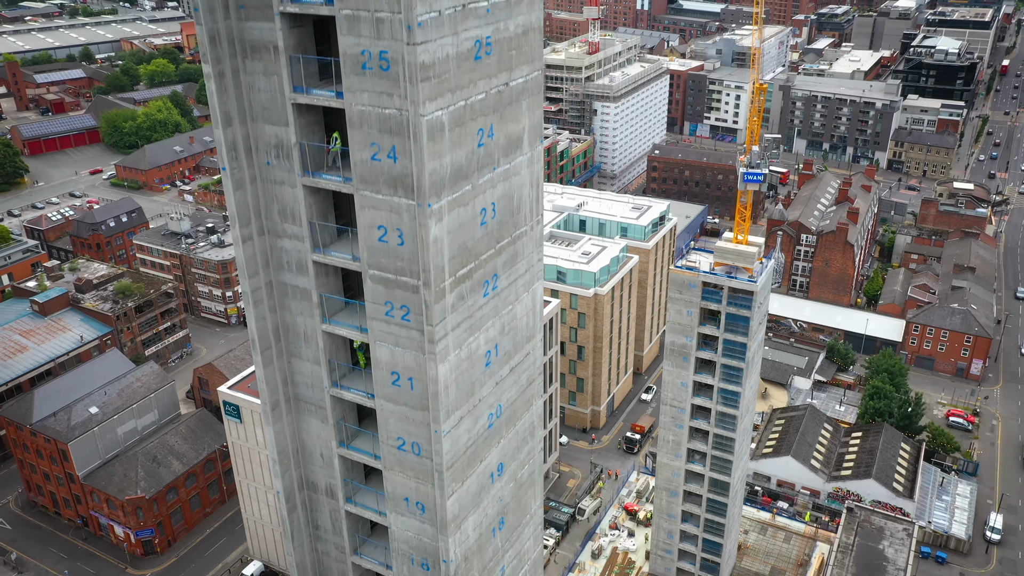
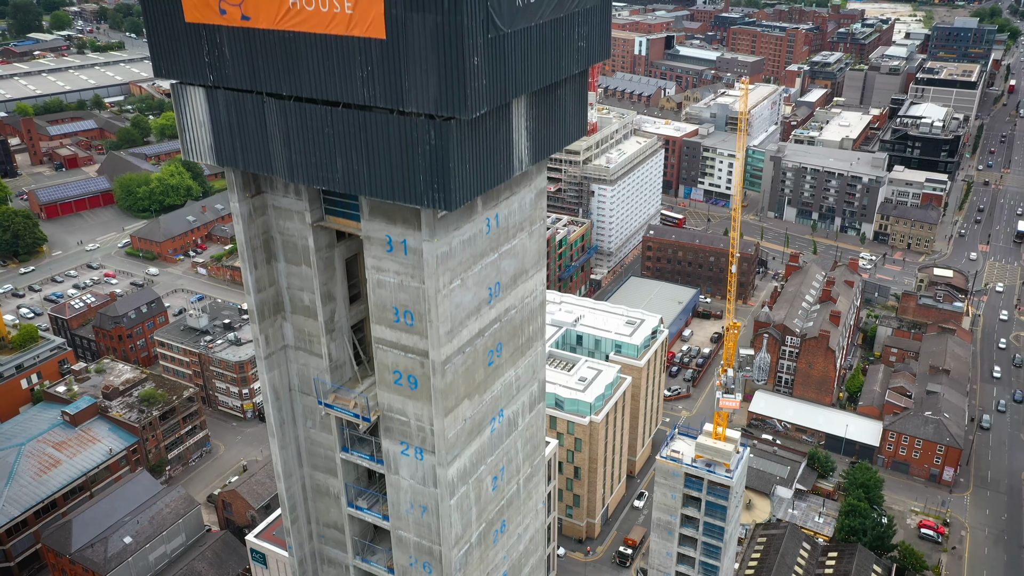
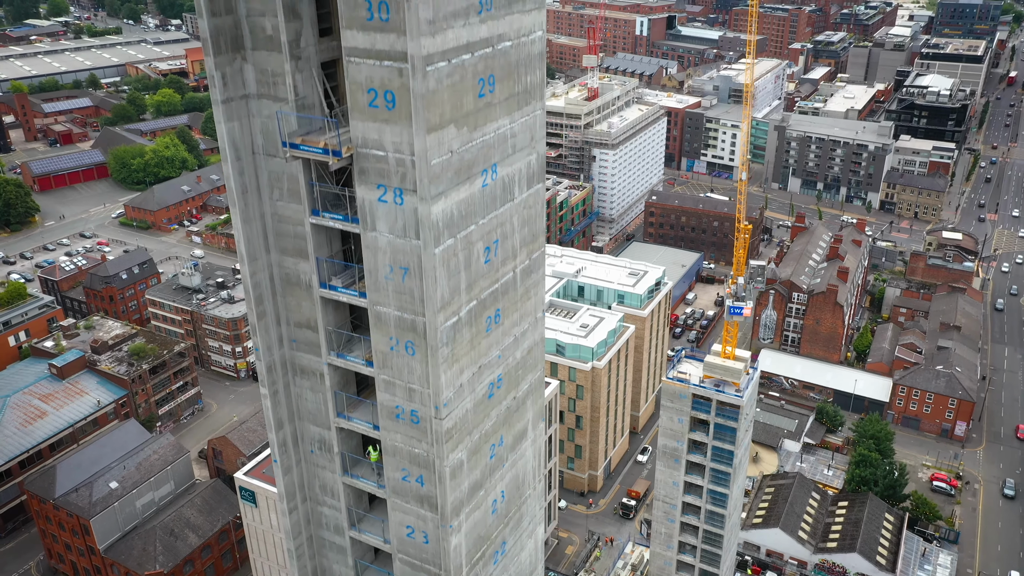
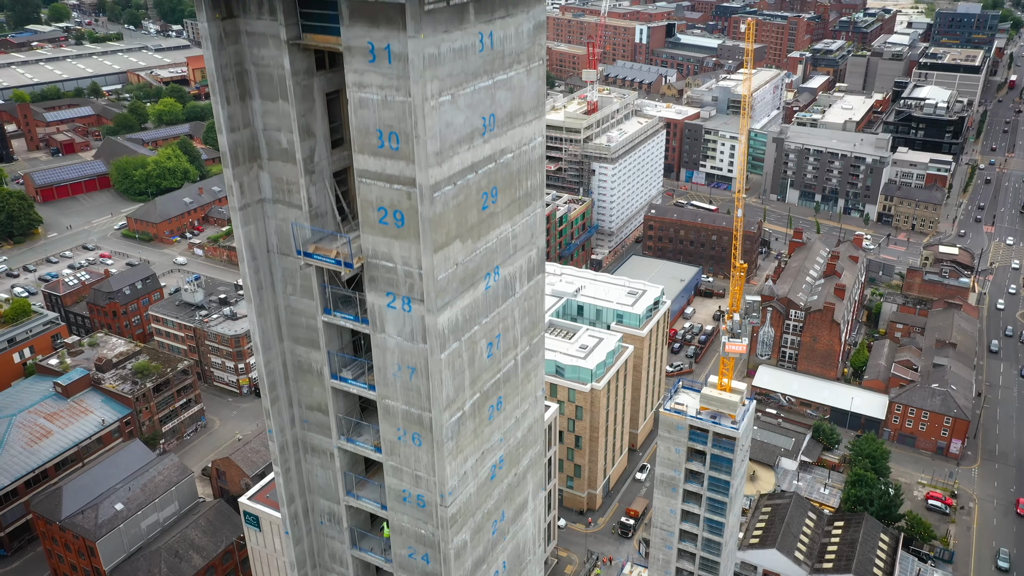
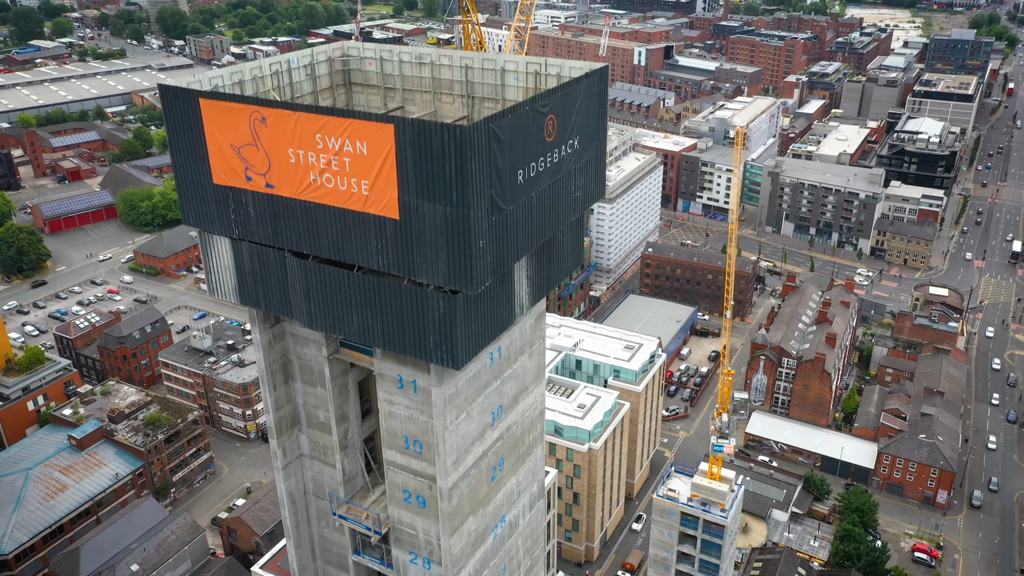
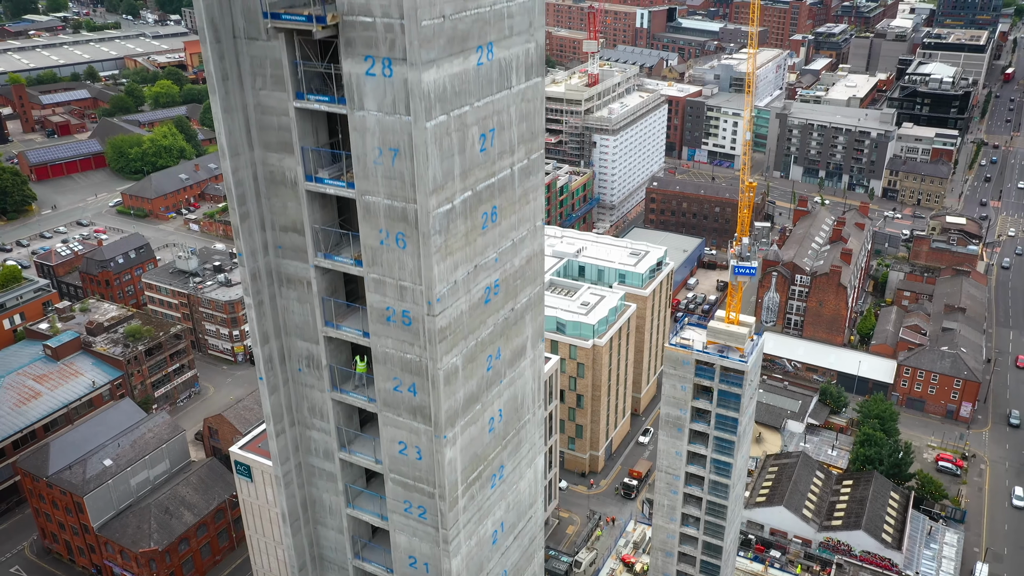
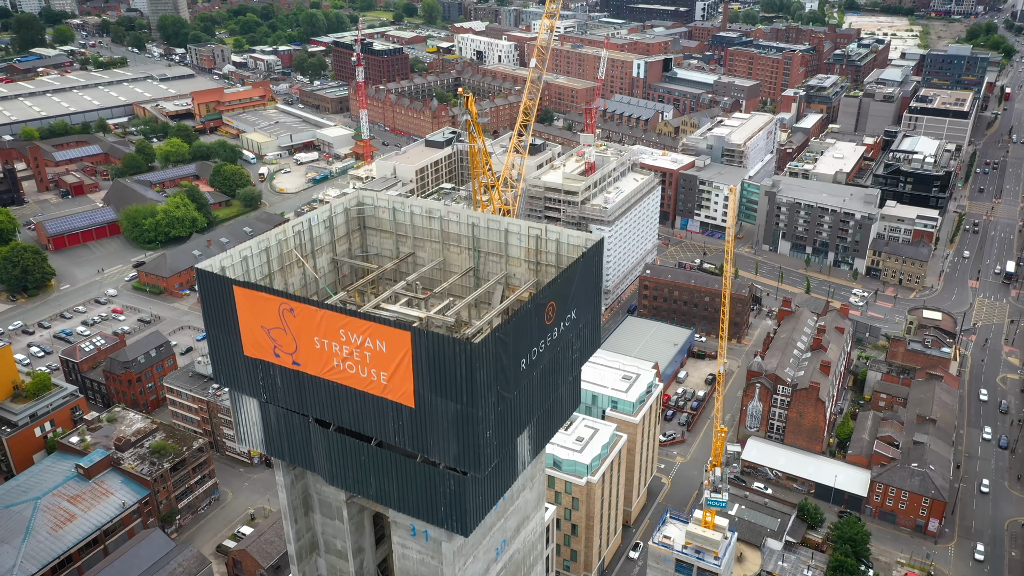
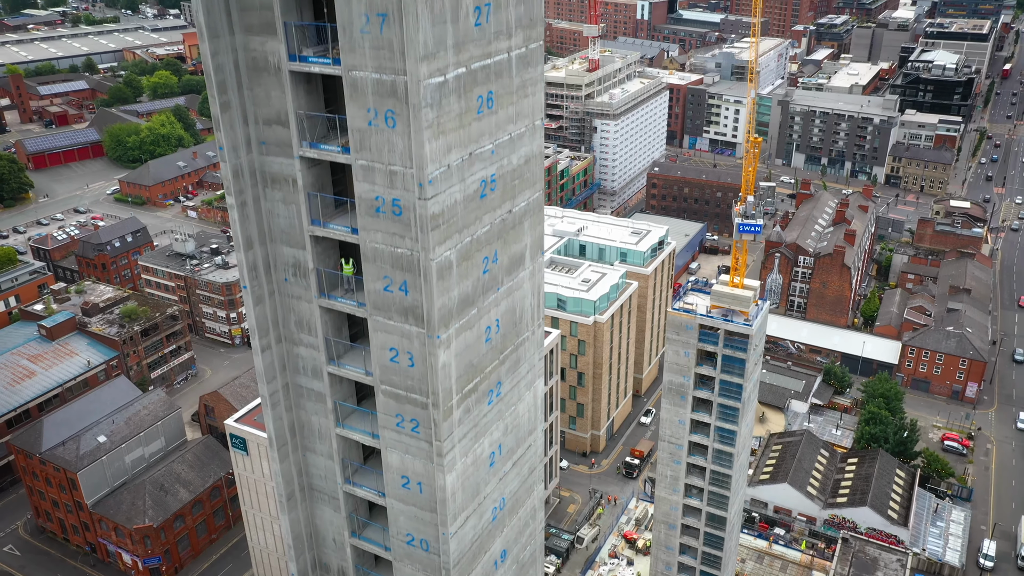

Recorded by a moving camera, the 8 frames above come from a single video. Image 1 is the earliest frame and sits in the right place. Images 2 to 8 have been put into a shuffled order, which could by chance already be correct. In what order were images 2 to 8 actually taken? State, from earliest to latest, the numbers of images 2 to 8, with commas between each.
8, 6, 3, 4, 2, 5, 7
